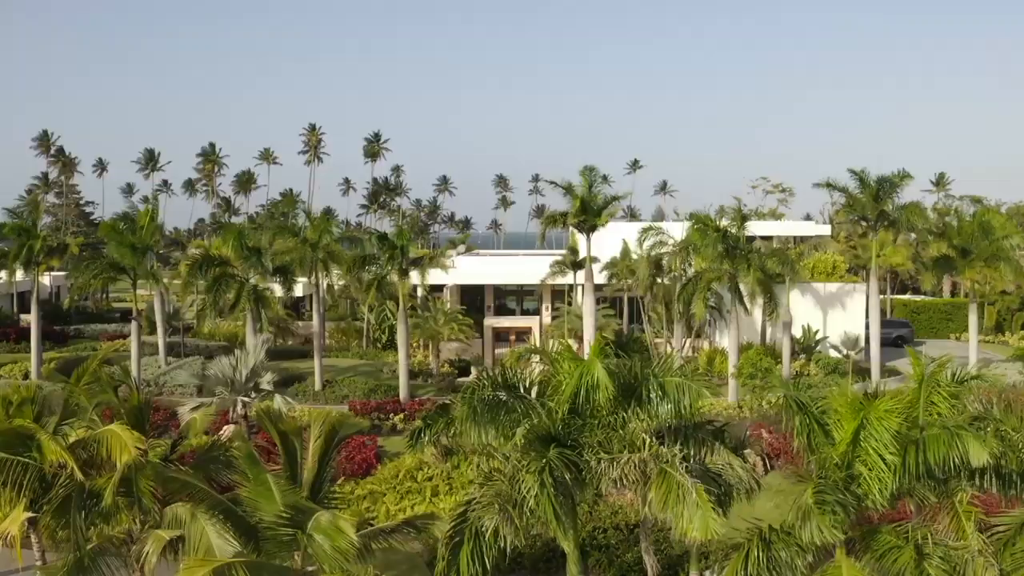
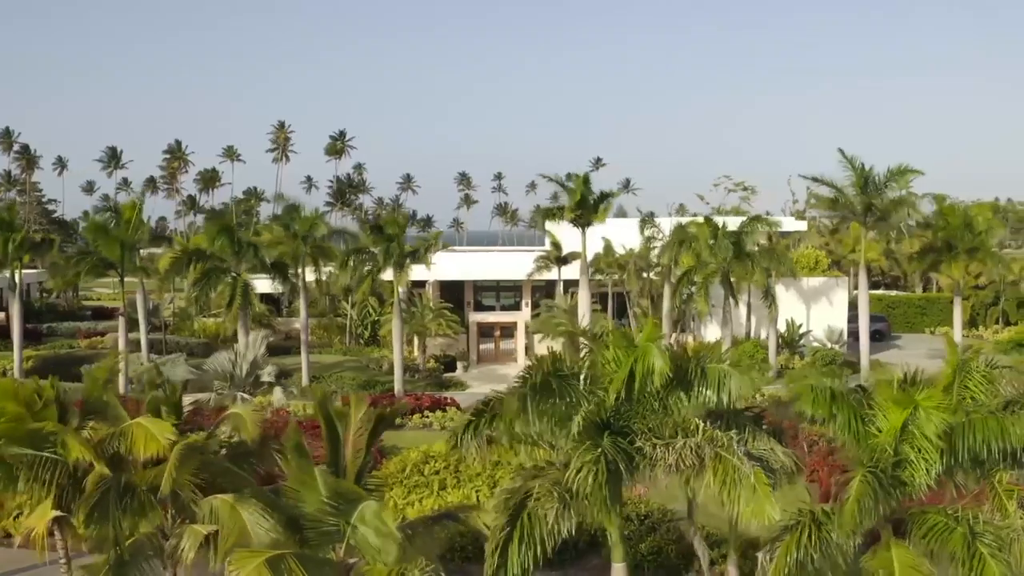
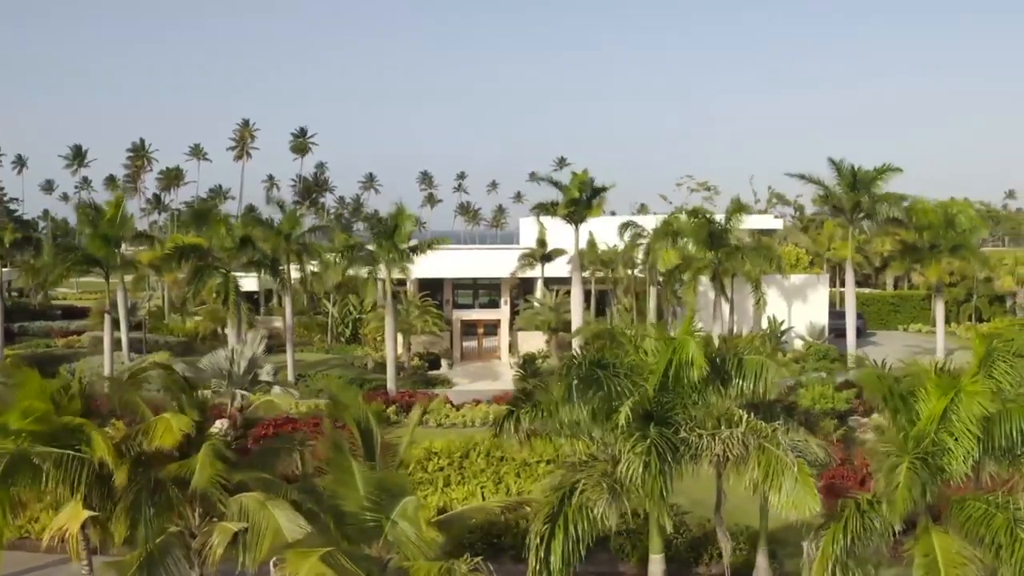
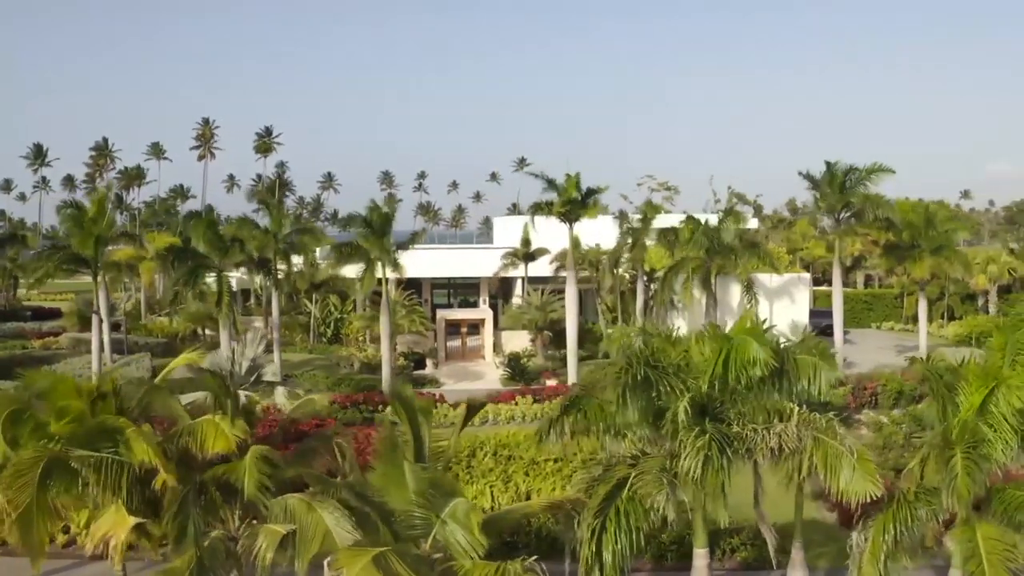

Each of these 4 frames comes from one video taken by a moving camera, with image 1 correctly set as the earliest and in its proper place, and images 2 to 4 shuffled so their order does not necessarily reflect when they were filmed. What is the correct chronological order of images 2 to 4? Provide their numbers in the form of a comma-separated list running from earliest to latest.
2, 3, 4
